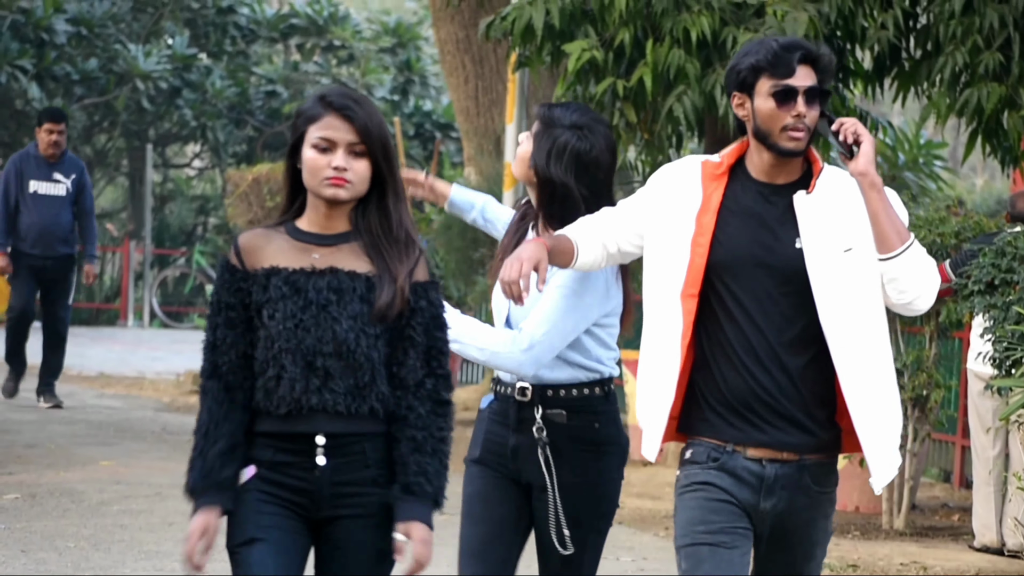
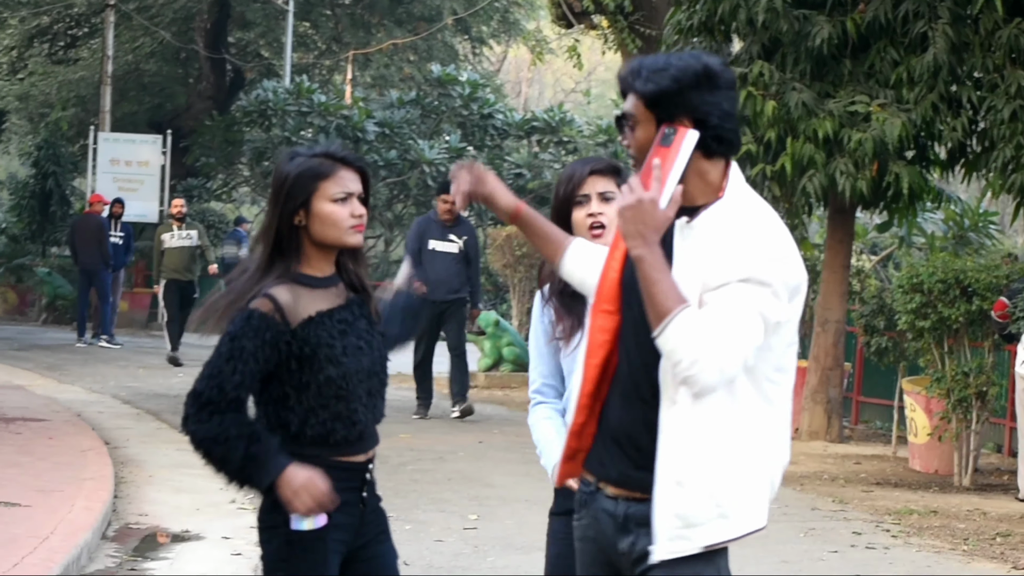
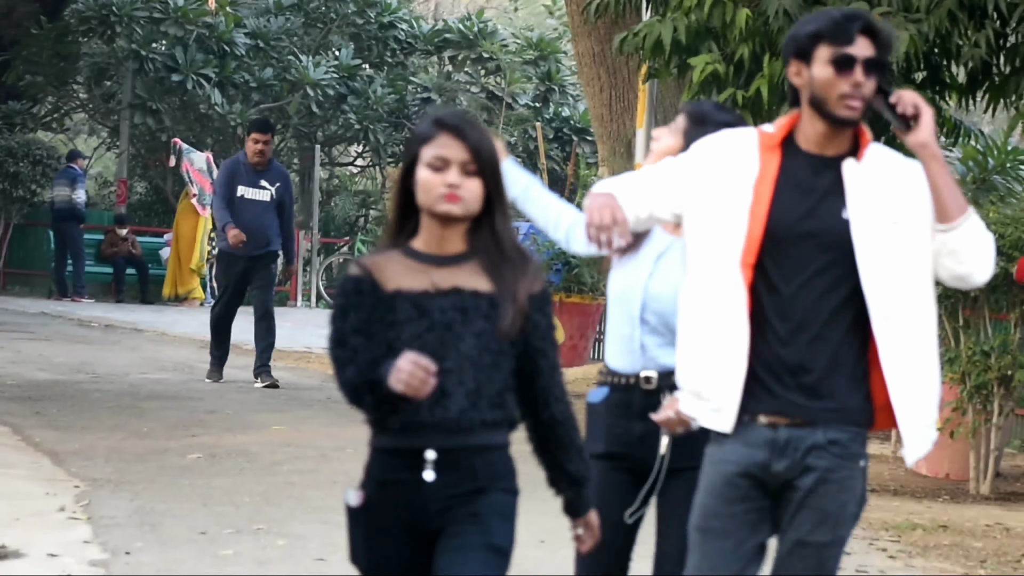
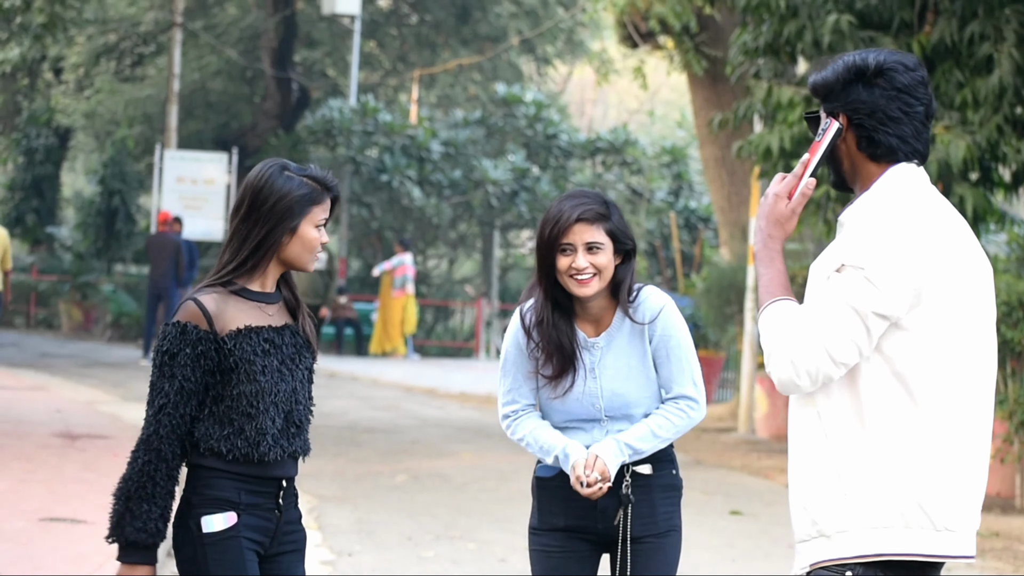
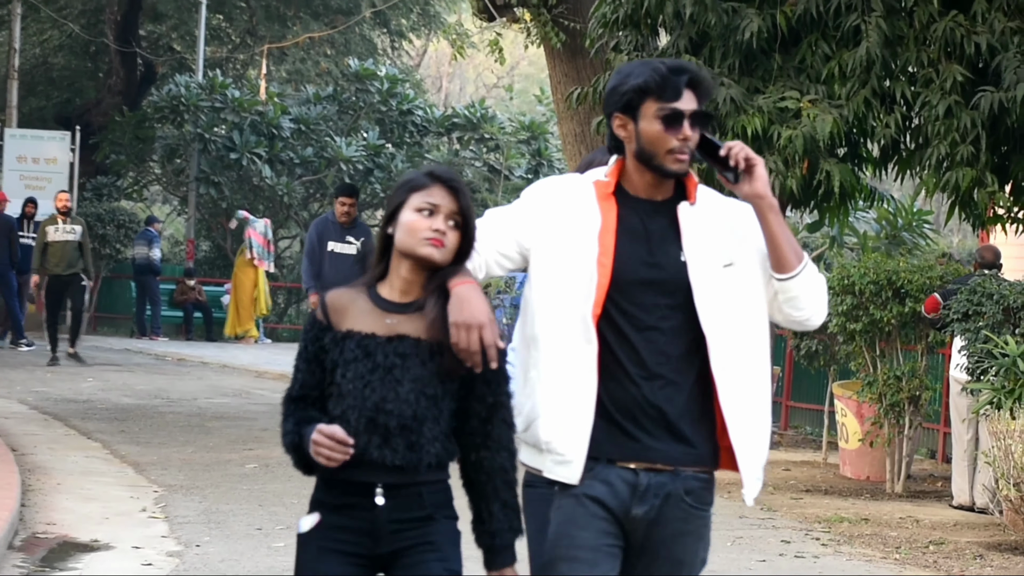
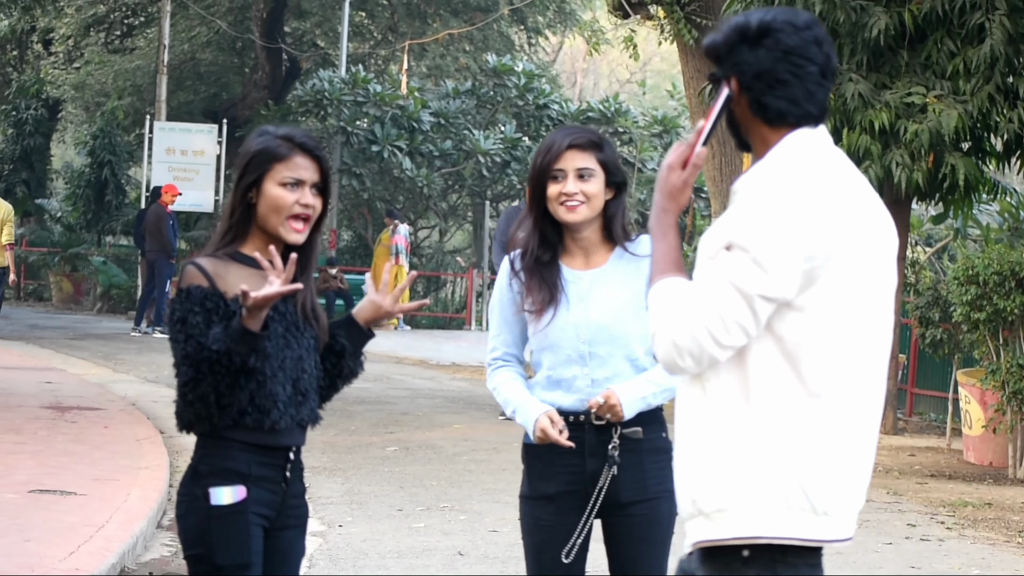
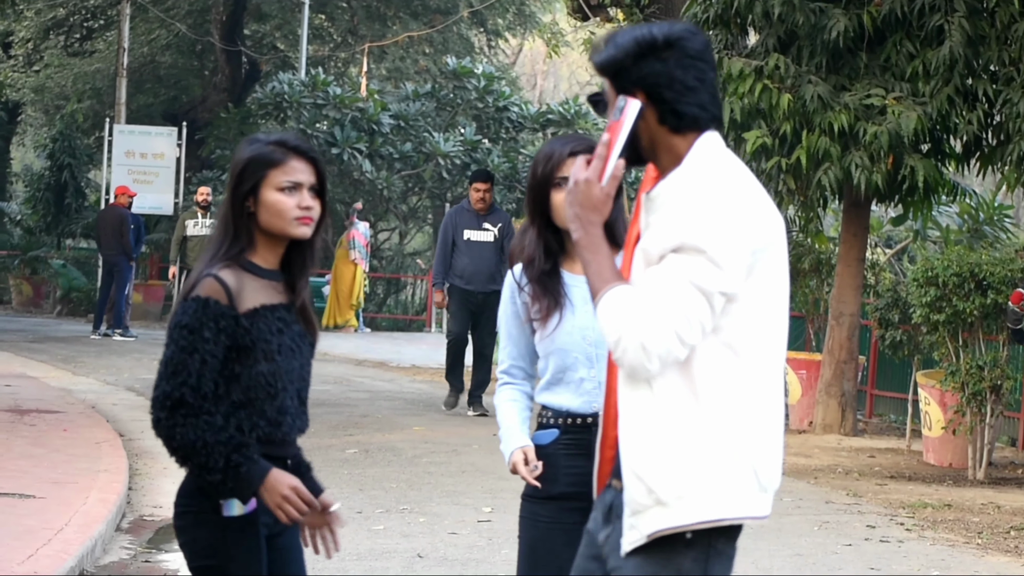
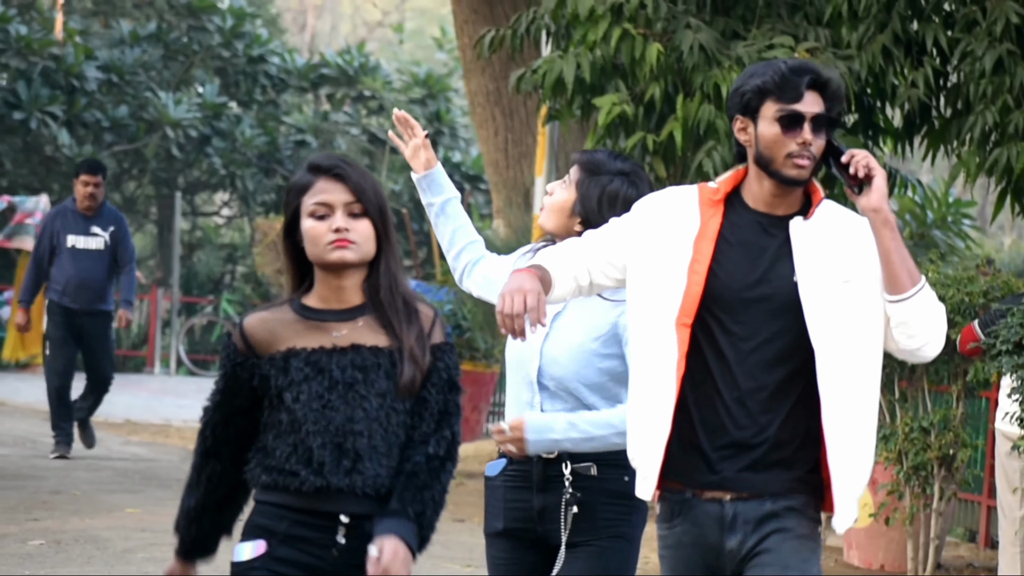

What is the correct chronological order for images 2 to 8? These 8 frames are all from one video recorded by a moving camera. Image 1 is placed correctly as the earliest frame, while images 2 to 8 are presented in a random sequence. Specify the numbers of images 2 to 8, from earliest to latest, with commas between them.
8, 3, 5, 2, 7, 6, 4
